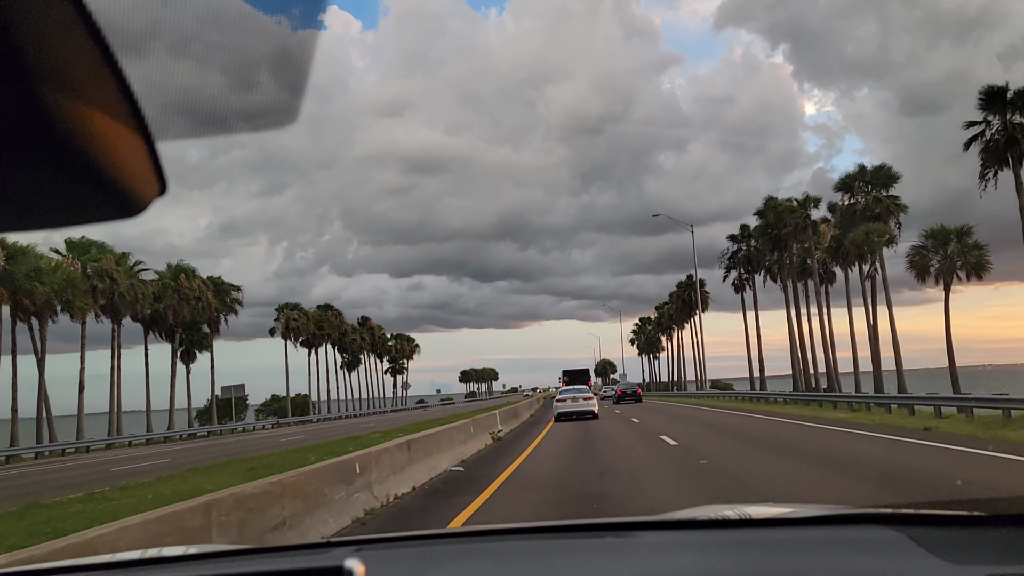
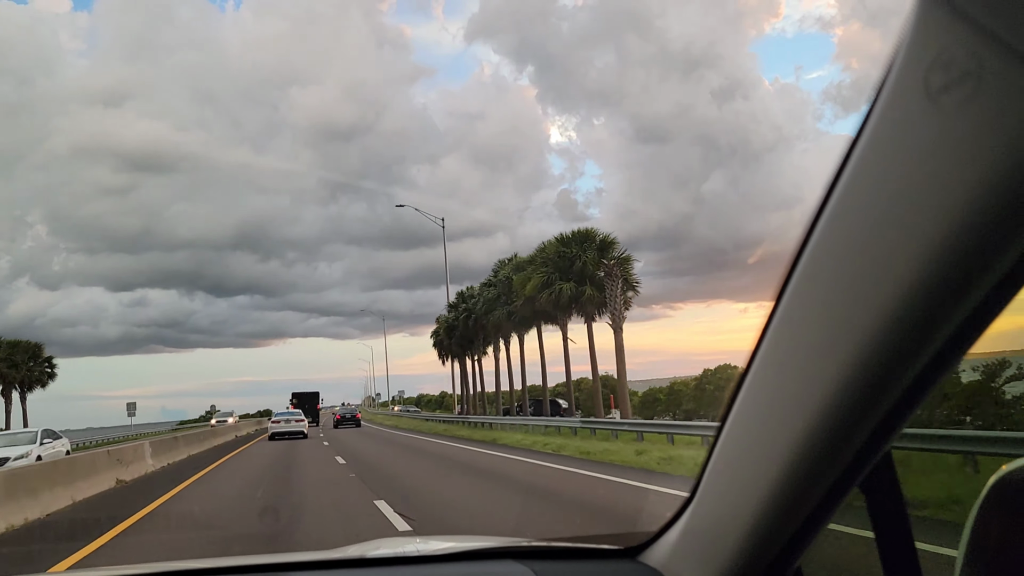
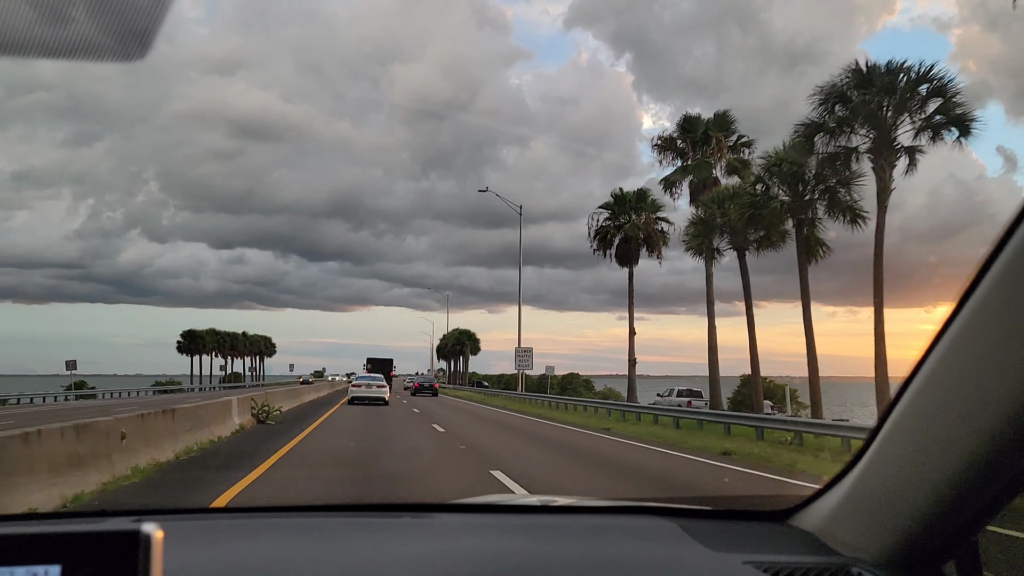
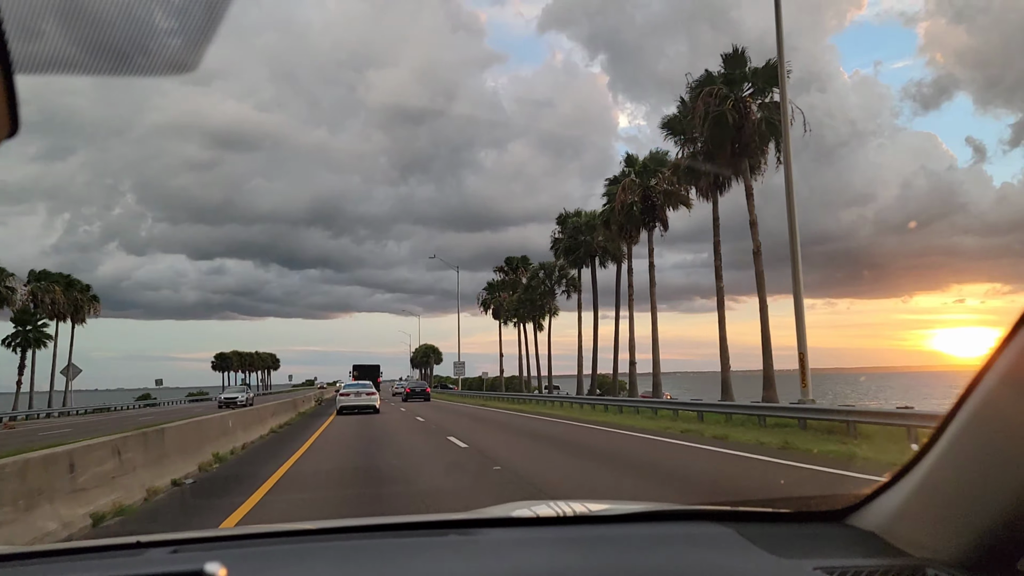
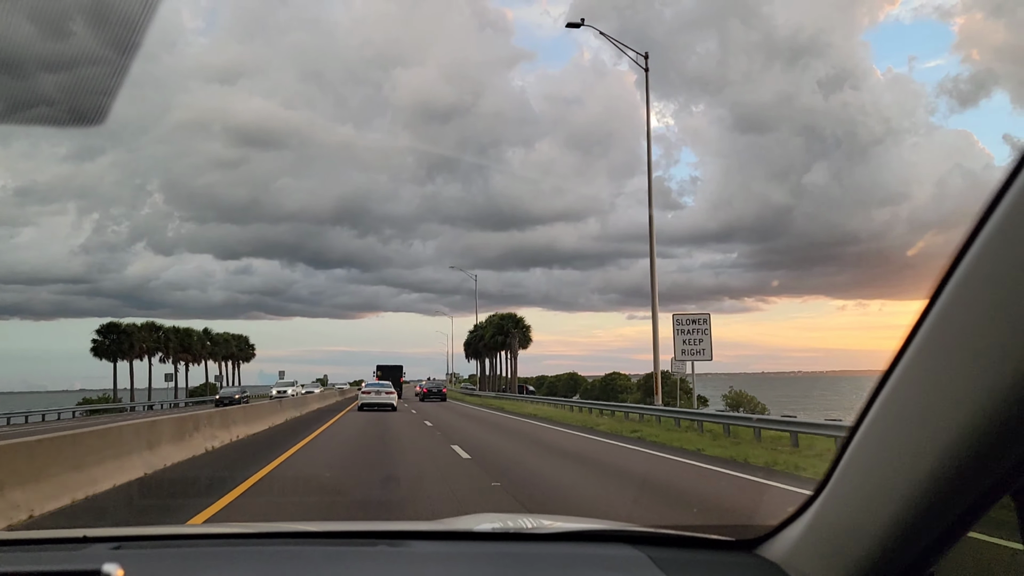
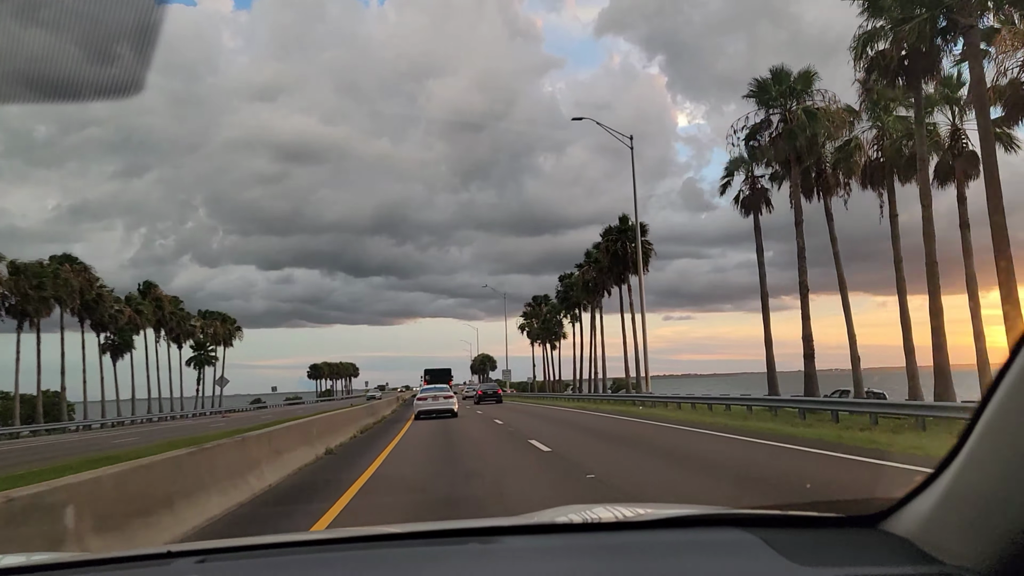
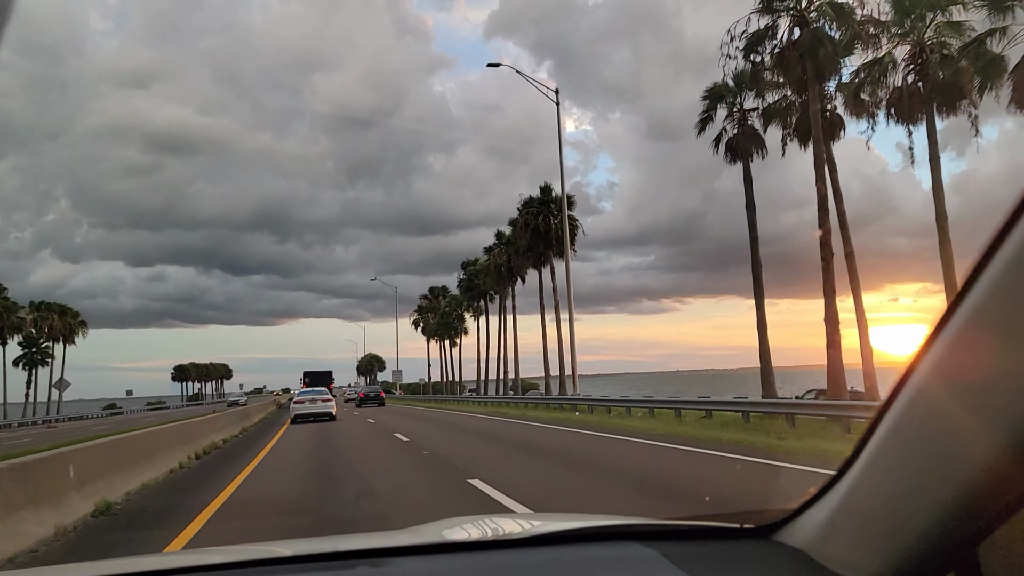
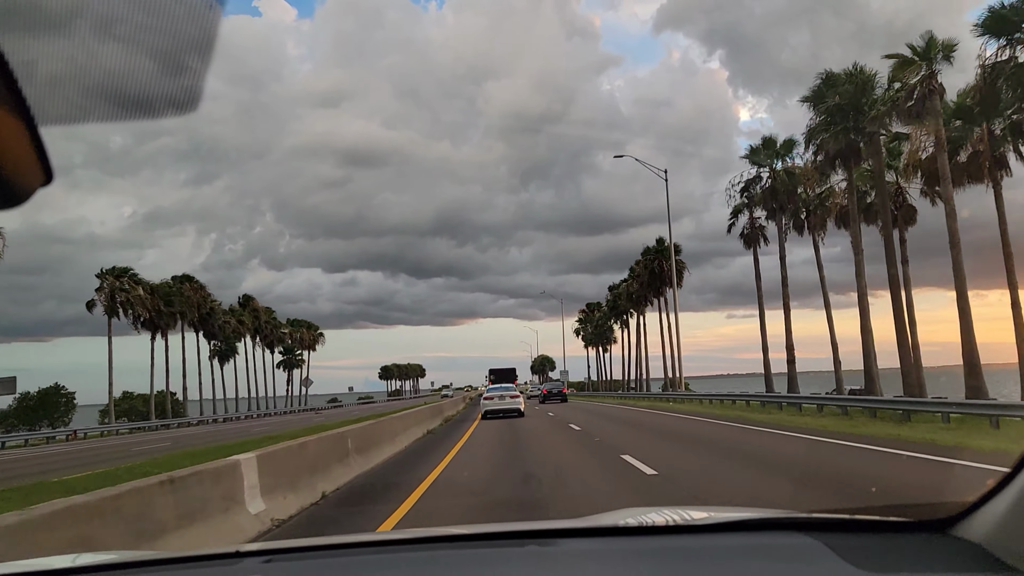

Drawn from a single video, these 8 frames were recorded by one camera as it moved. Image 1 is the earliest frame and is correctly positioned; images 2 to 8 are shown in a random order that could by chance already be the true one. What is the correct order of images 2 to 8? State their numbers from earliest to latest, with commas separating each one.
8, 6, 7, 4, 3, 5, 2
